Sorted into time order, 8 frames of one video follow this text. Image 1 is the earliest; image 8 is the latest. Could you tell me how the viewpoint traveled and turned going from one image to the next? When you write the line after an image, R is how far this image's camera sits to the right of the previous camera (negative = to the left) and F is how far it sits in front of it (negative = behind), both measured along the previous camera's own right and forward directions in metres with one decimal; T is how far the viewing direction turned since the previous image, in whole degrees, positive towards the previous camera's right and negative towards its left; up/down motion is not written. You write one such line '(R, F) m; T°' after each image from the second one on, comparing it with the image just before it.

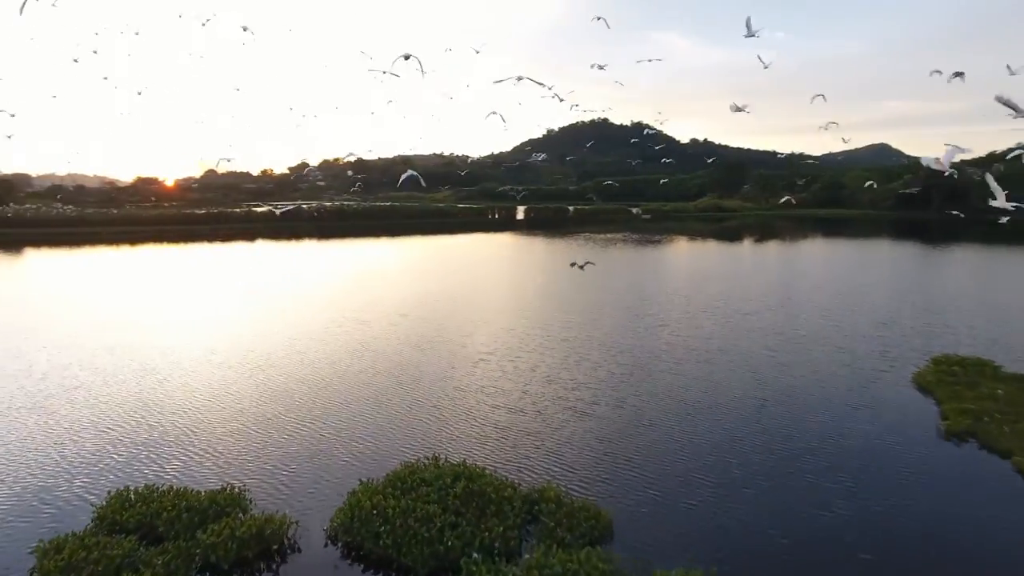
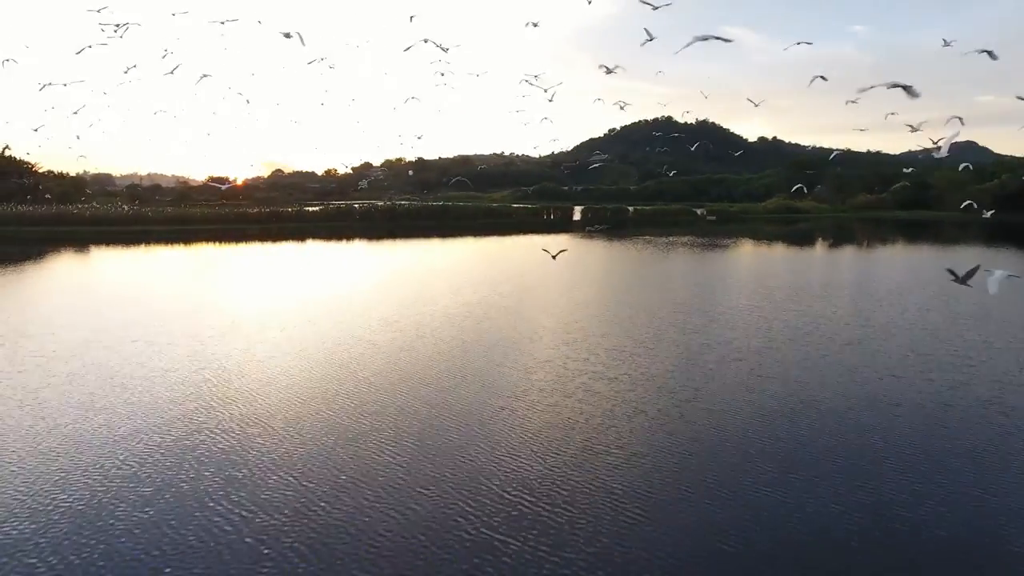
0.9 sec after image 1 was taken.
(+0.2, +1.2) m; -5°
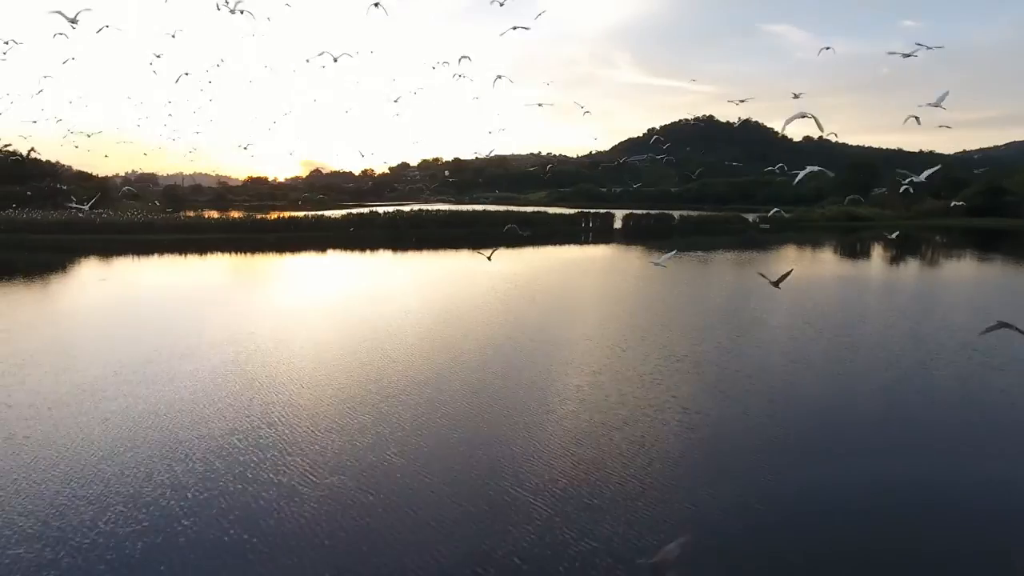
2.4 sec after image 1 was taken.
(0.0, +2.1) m; -3°
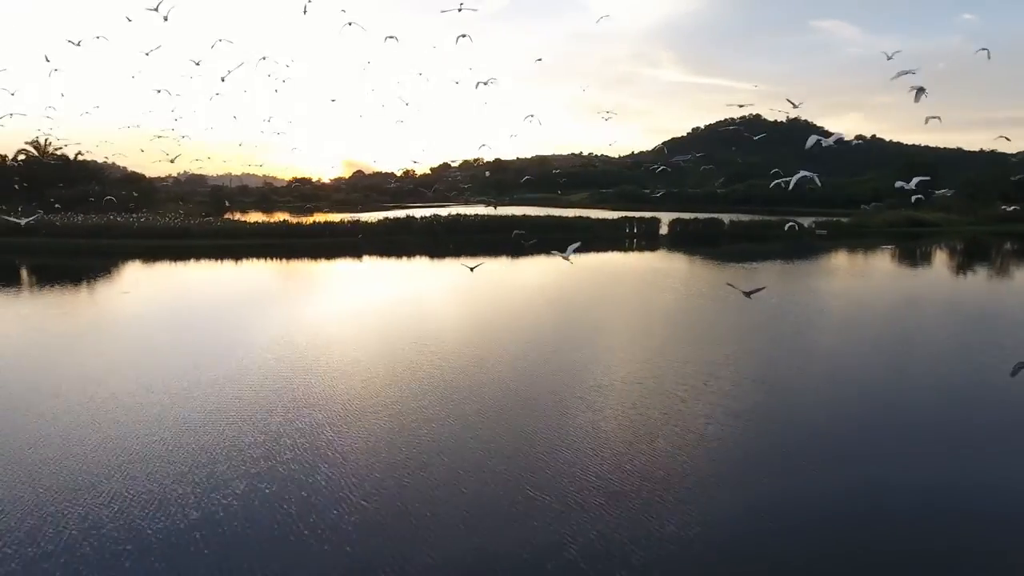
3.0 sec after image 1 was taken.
(0.0, +1.0) m; -3°
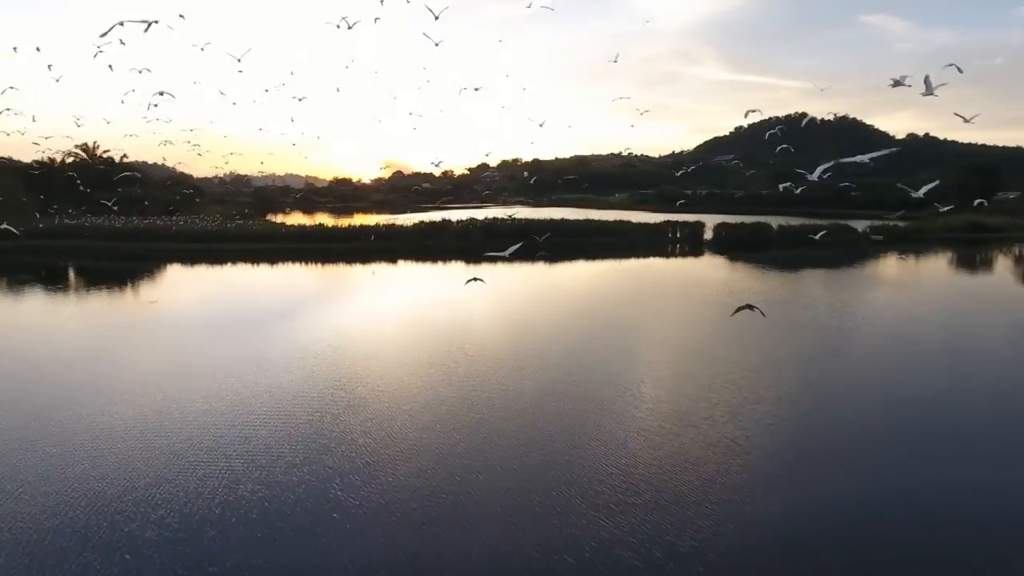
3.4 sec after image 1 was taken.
(0.0, +0.7) m; -3°
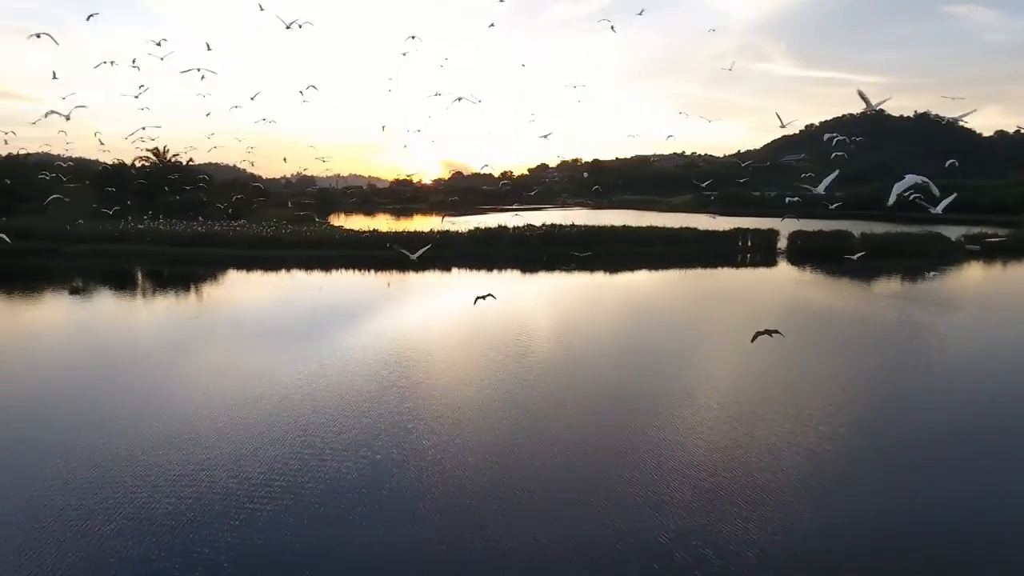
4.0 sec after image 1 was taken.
(0.0, +1.0) m; -5°
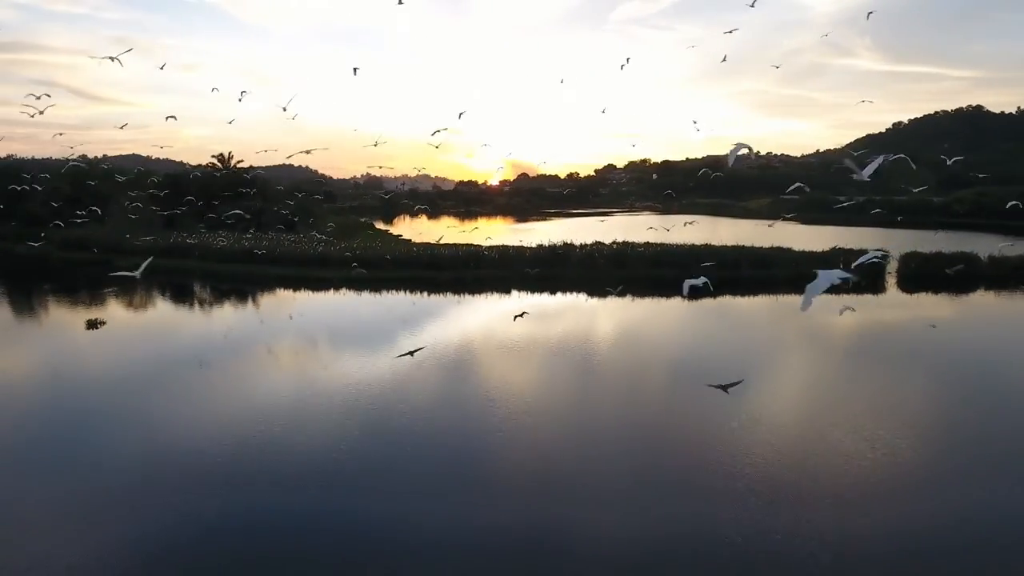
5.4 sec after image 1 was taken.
(-0.1, +2.3) m; -6°
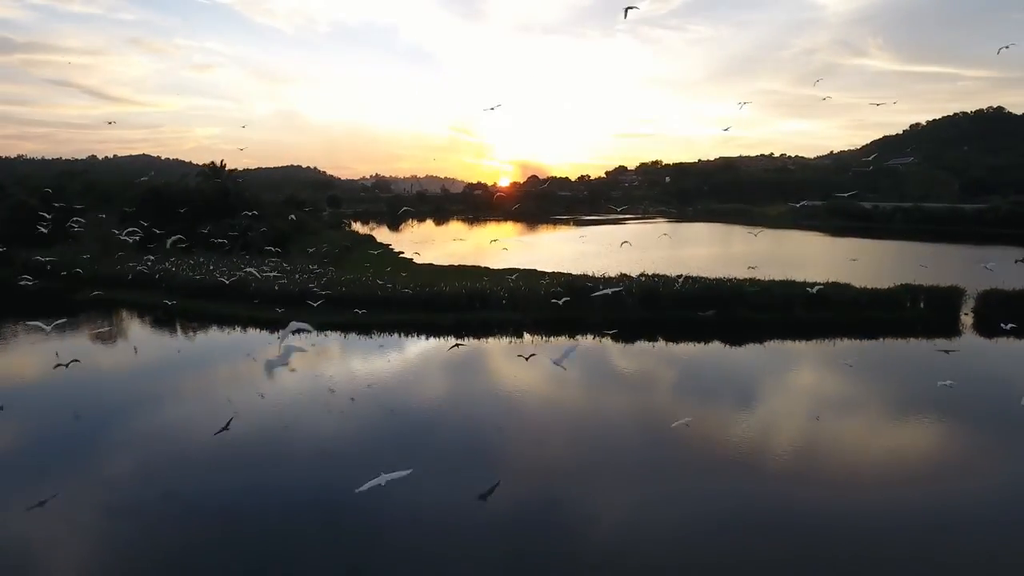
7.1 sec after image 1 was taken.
(-0.1, +3.1) m; -1°
